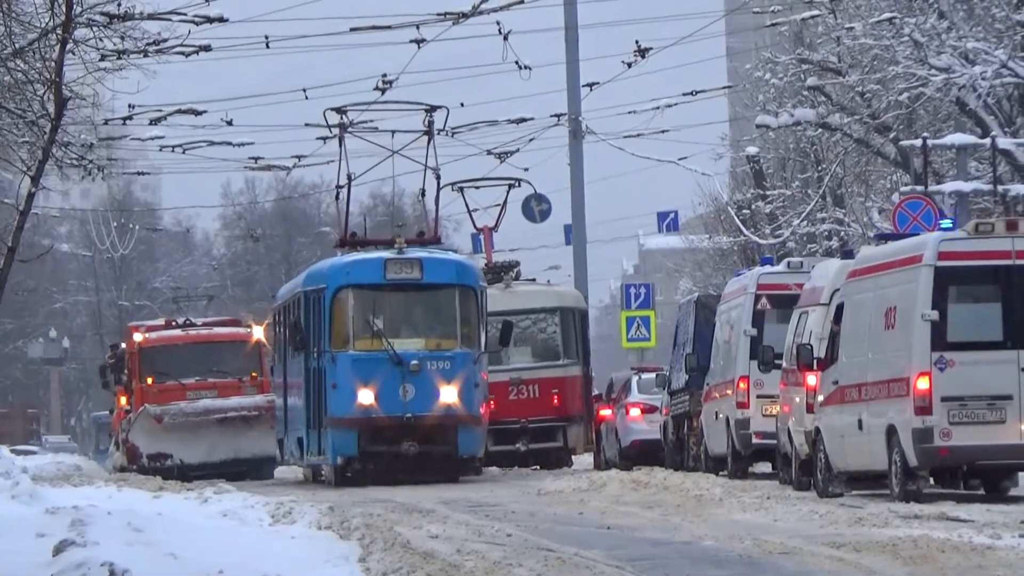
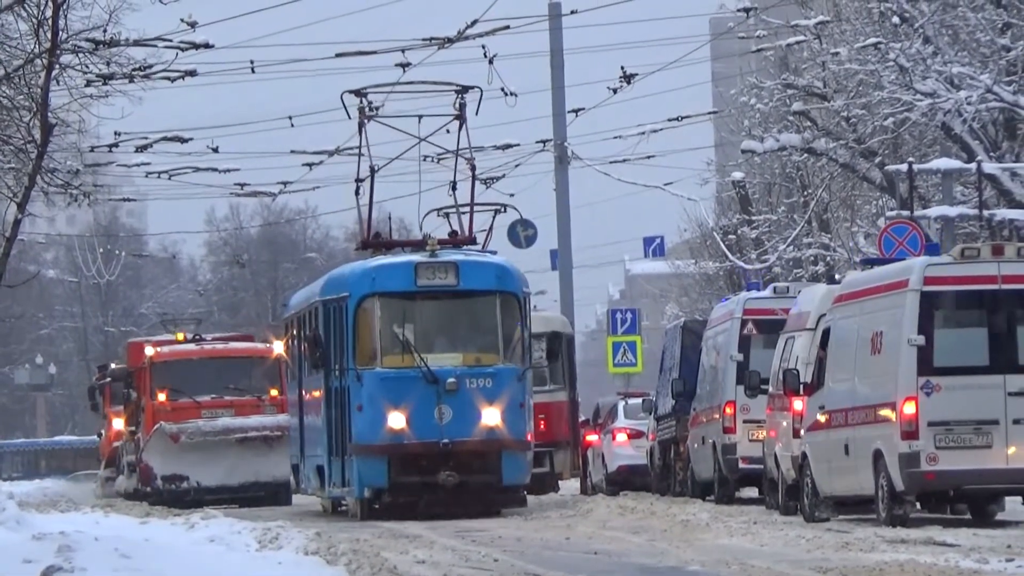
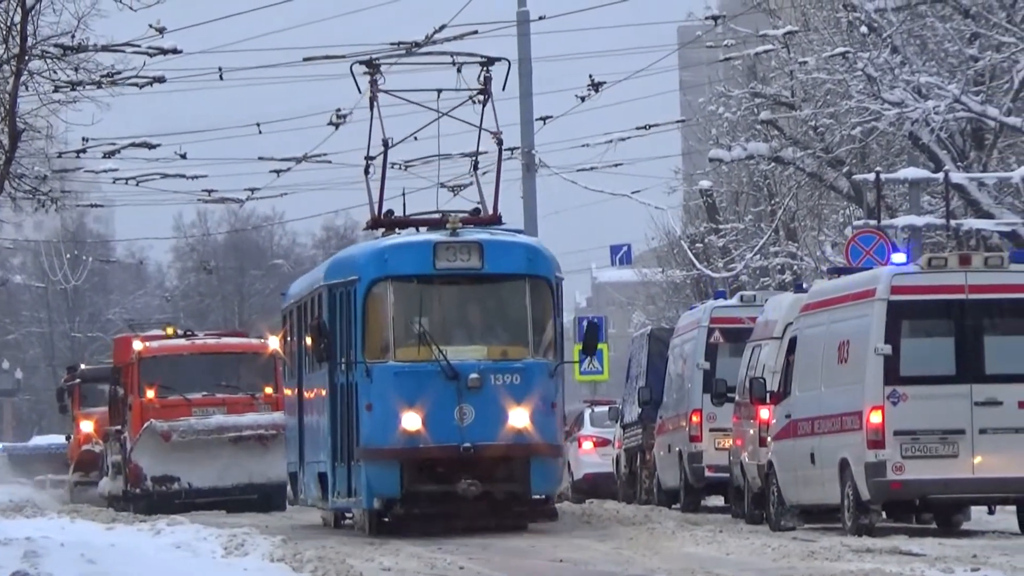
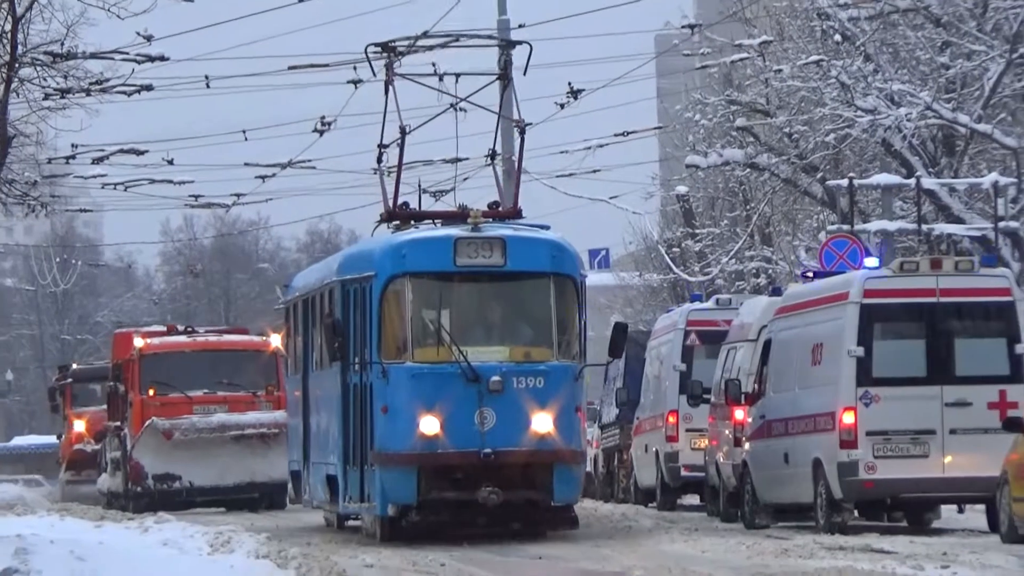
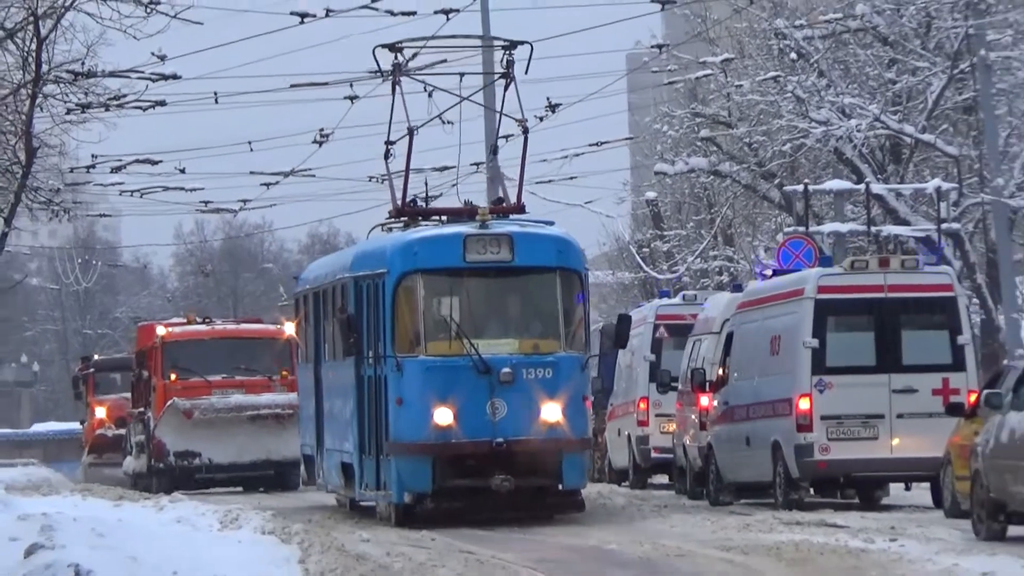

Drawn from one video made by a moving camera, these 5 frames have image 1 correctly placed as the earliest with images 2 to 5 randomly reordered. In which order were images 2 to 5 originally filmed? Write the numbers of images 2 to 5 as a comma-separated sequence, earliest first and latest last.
2, 3, 4, 5
